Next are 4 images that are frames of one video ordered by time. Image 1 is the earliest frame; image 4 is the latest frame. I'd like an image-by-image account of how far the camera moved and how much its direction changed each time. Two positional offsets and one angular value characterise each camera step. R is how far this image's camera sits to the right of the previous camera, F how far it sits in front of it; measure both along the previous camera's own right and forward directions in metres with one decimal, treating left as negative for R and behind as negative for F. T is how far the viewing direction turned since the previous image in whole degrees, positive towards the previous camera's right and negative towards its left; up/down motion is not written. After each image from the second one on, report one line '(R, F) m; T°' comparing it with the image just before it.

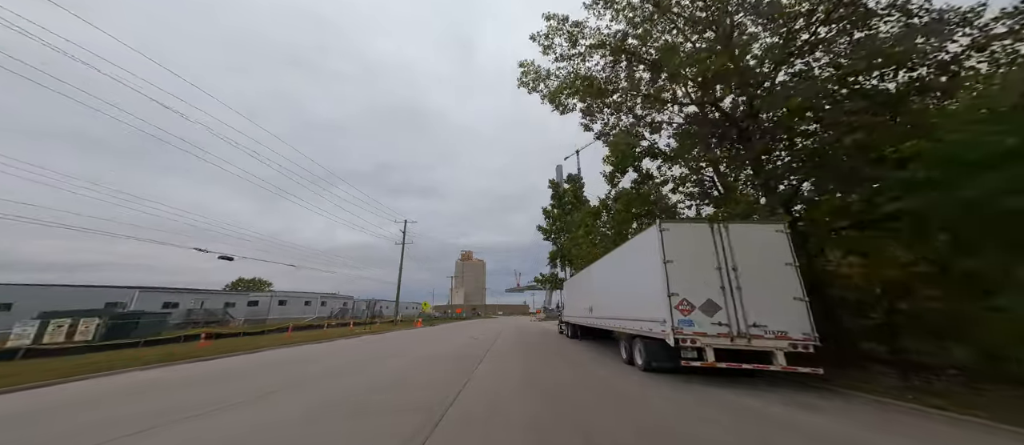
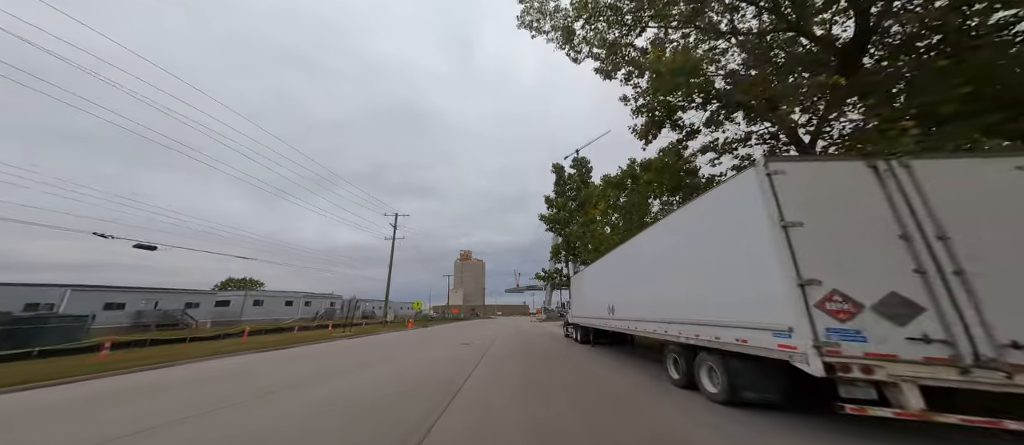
(0.0, +1.5) m; 0°
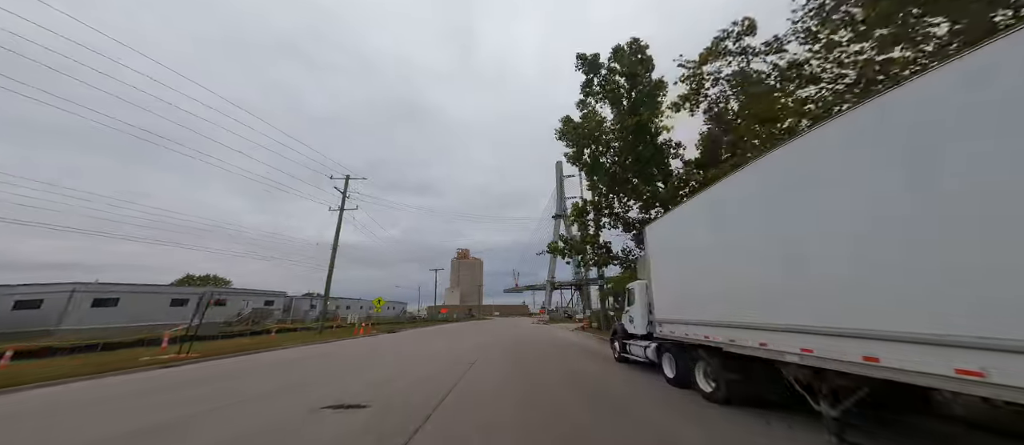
(+0.1, +5.4) m; 0°
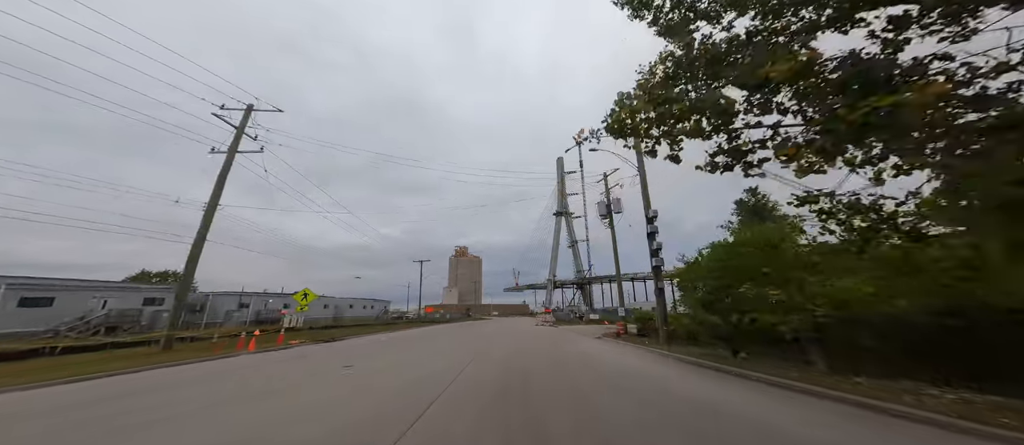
(+0.1, +5.1) m; 0°
